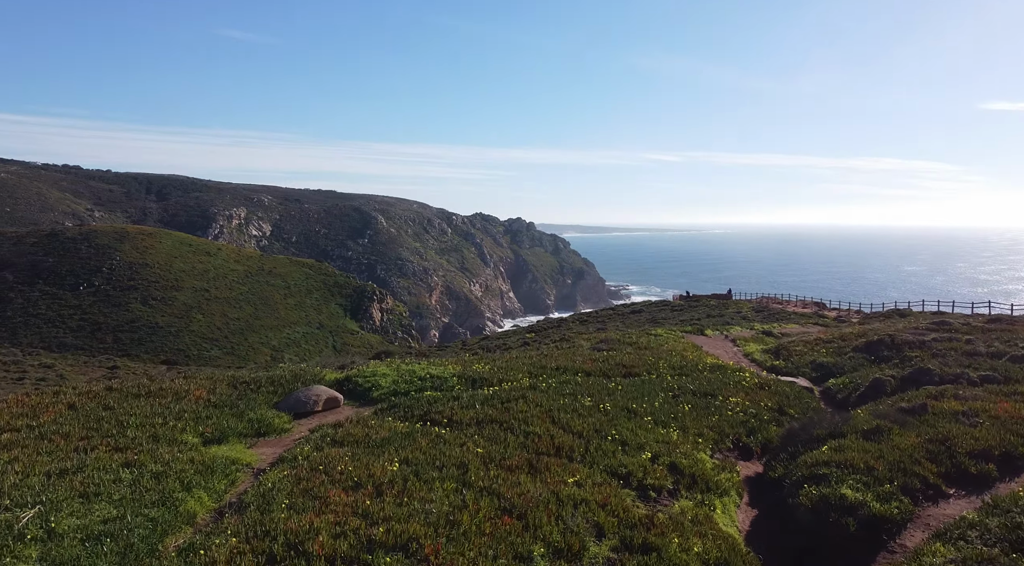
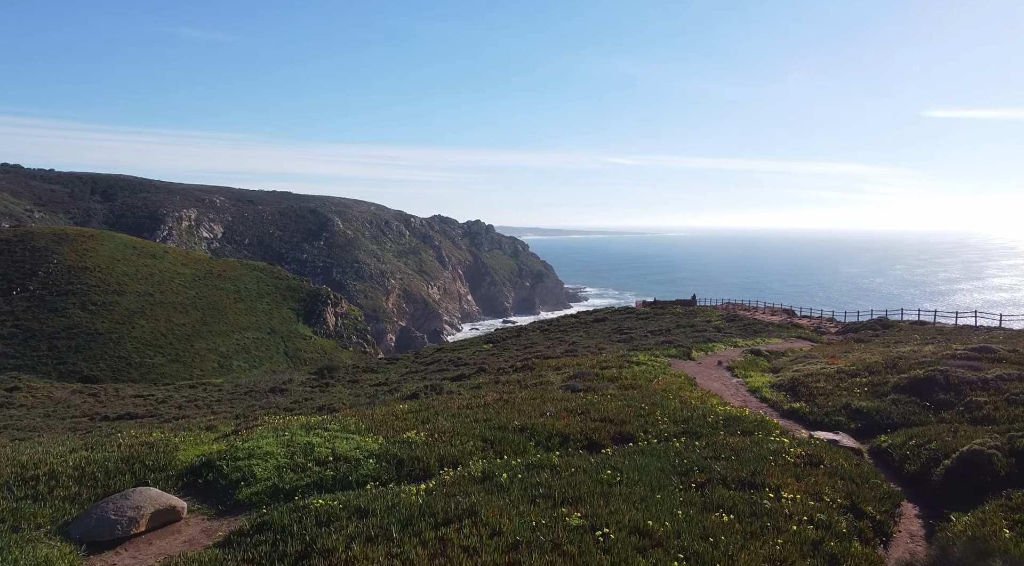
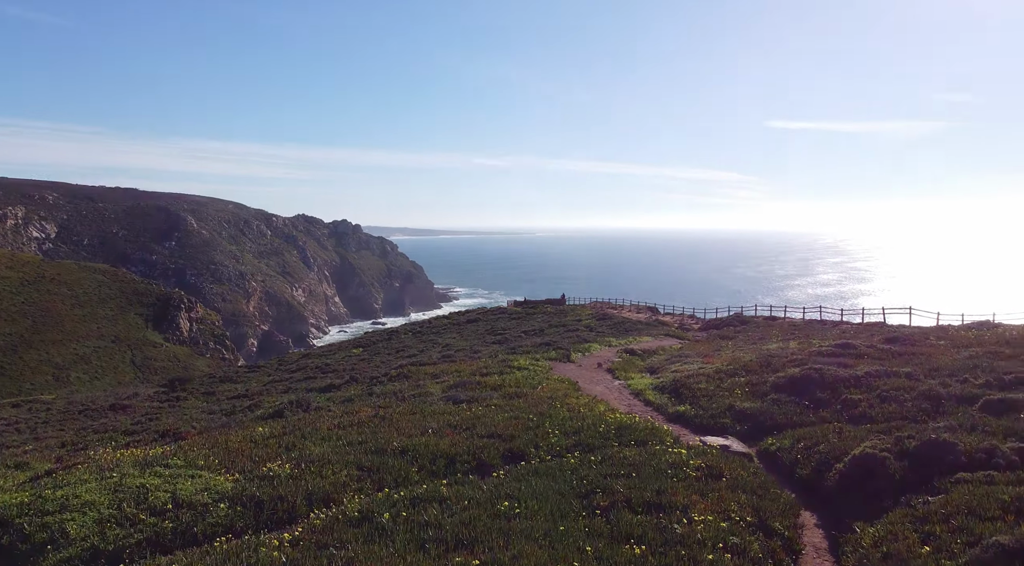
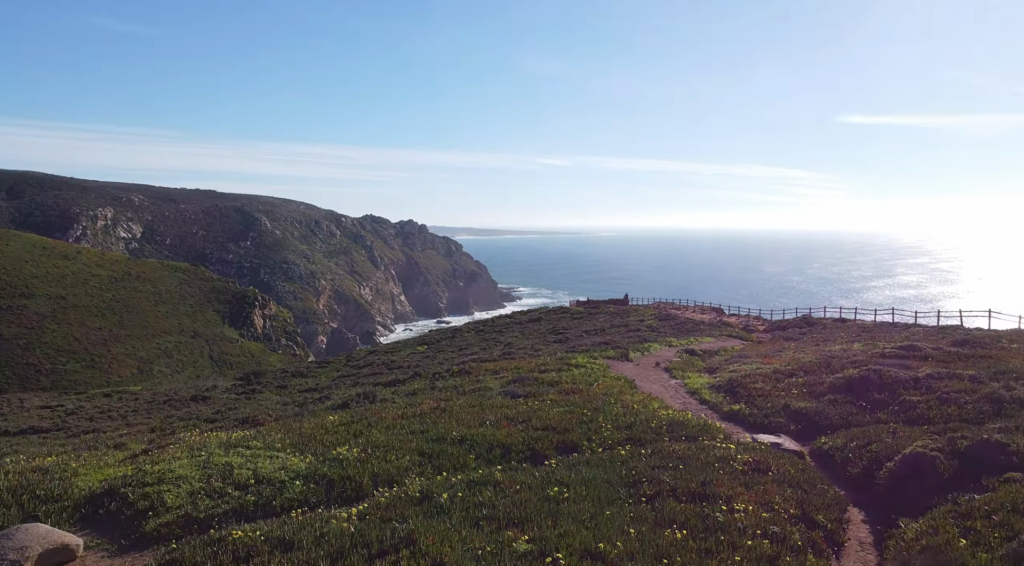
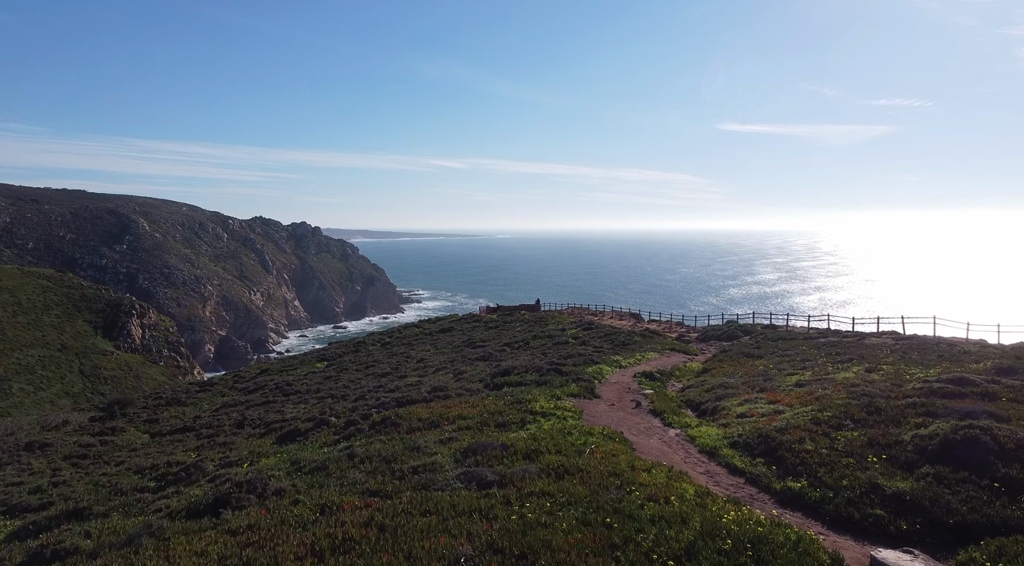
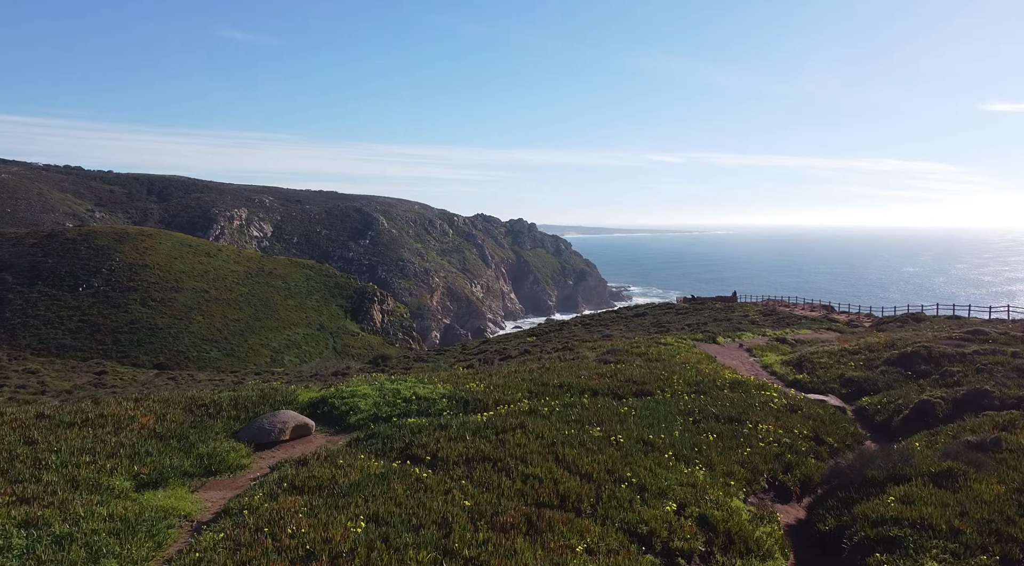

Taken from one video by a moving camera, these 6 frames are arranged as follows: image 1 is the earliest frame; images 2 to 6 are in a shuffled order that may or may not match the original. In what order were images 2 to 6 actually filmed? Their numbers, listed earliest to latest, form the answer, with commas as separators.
6, 2, 4, 3, 5
